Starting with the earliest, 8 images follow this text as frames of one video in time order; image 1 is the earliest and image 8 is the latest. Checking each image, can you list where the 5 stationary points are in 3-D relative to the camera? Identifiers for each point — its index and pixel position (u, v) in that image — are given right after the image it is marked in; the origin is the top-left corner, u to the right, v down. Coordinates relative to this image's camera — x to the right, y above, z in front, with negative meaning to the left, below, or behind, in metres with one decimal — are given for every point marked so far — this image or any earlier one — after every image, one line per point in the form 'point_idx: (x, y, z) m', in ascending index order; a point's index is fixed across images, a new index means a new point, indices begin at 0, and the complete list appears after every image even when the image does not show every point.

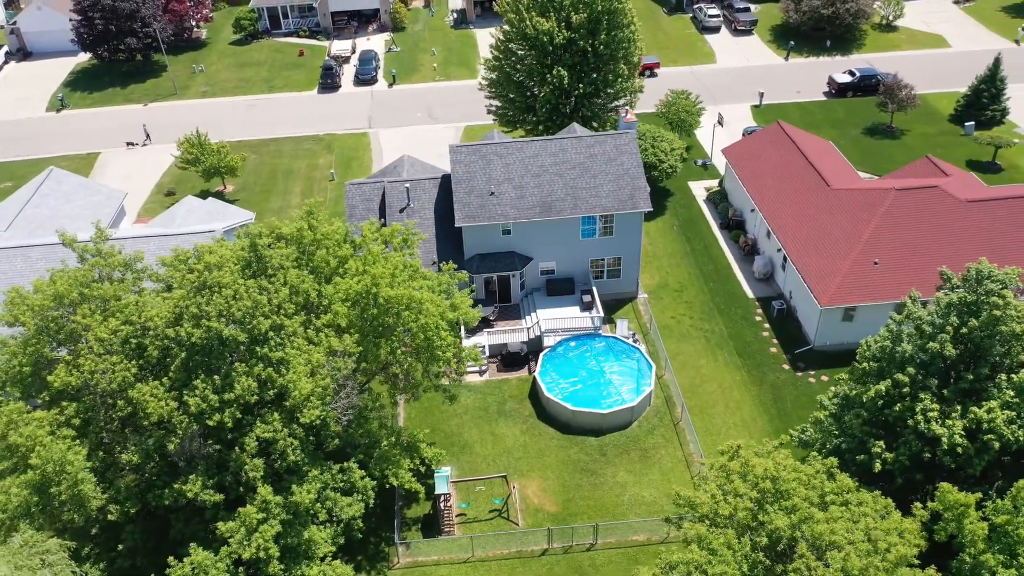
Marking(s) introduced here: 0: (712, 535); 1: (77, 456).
0: (+4.5, -5.5, +18.5) m
1: (-10.5, -4.1, +19.7) m
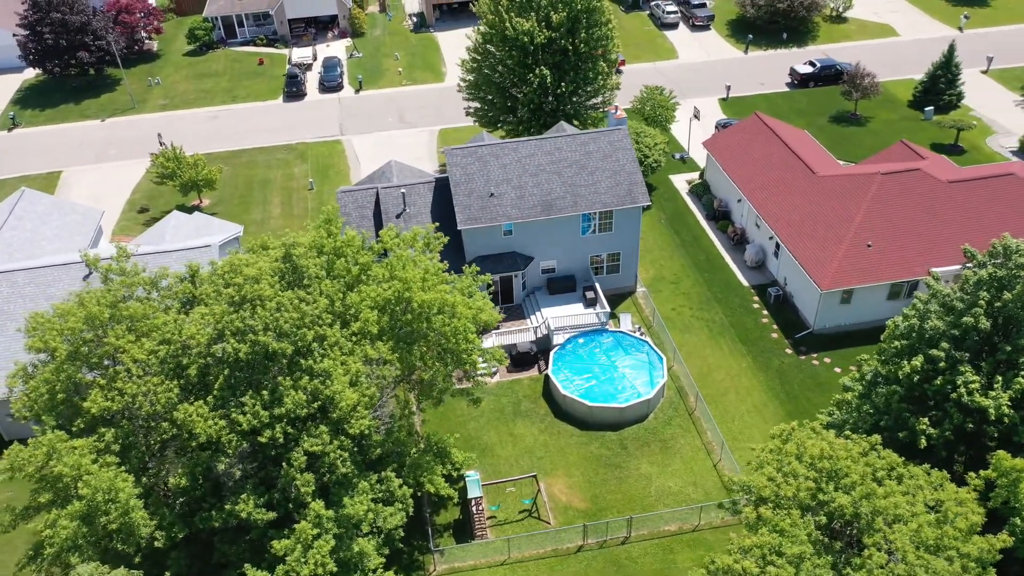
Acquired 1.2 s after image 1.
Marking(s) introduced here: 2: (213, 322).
0: (+6.1, -5.2, +18.8) m
1: (-9.0, -4.5, +19.0) m
2: (-7.3, -0.9, +20.1) m
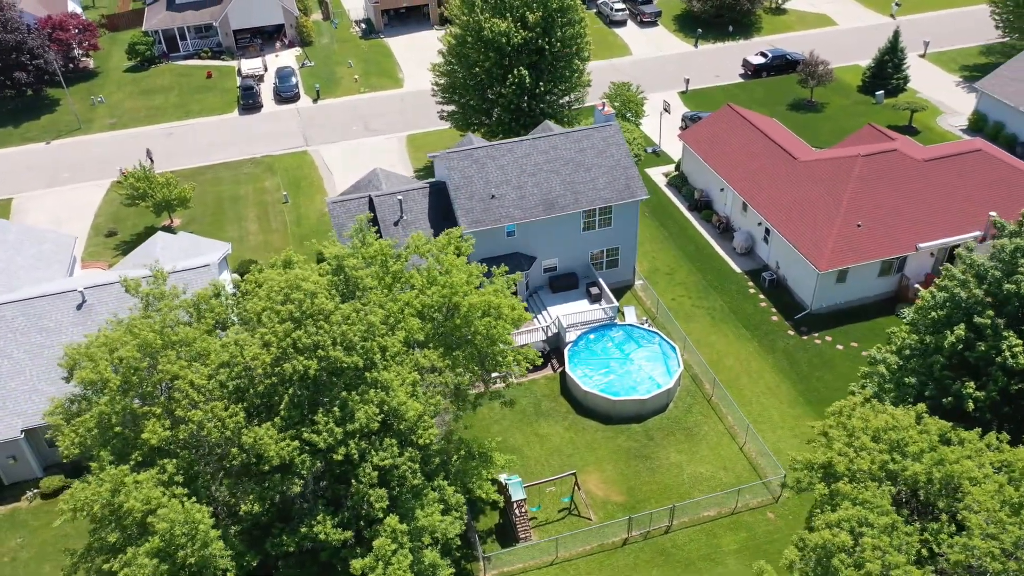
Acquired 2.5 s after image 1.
0: (+8.2, -4.7, +19.3) m
1: (-6.9, -5.0, +18.1) m
2: (-5.5, -1.3, +19.4) m
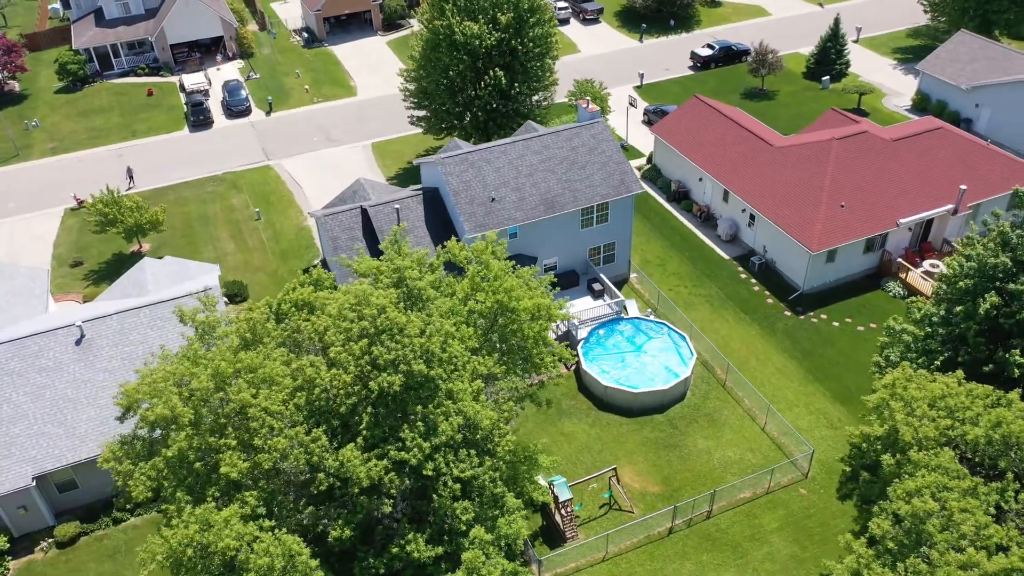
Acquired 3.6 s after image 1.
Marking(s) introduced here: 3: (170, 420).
0: (+10.2, -4.1, +20.1) m
1: (-4.6, -5.5, +17.5) m
2: (-3.6, -1.6, +18.9) m
3: (-7.7, -3.0, +18.4) m
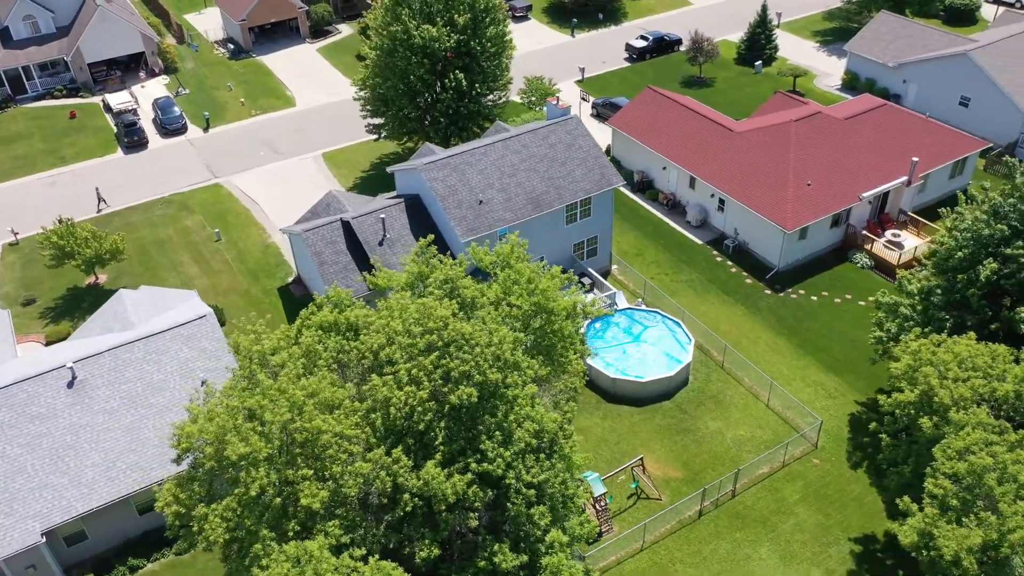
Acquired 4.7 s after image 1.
0: (+11.8, -3.3, +21.3) m
1: (-2.5, -5.9, +17.0) m
2: (-2.0, -2.0, +18.5) m
3: (-5.8, -3.6, +17.5) m
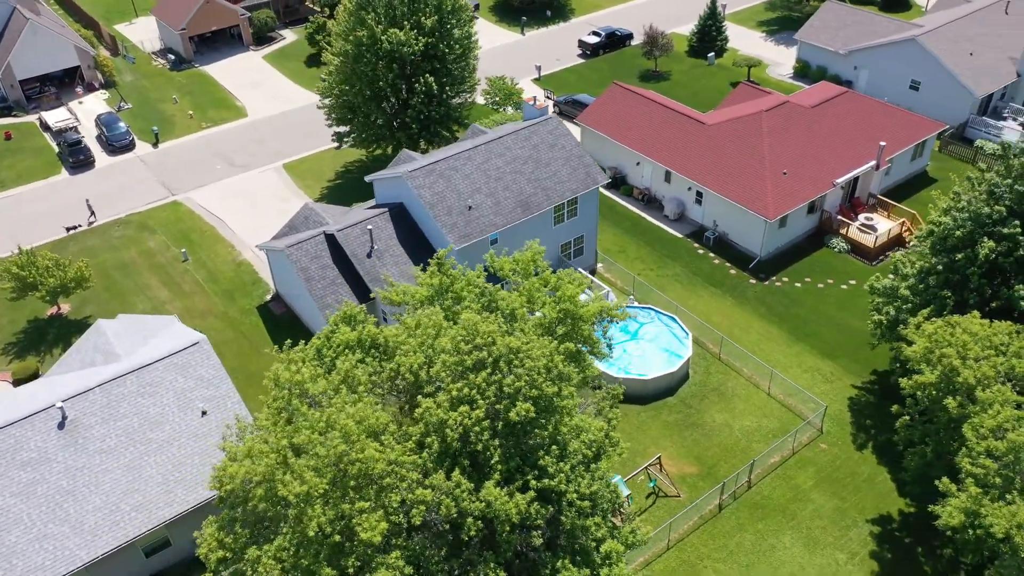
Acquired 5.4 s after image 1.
0: (+12.8, -2.8, +21.8) m
1: (-0.9, -6.2, +16.4) m
2: (-0.8, -2.3, +17.9) m
3: (-4.4, -4.2, +16.6) m
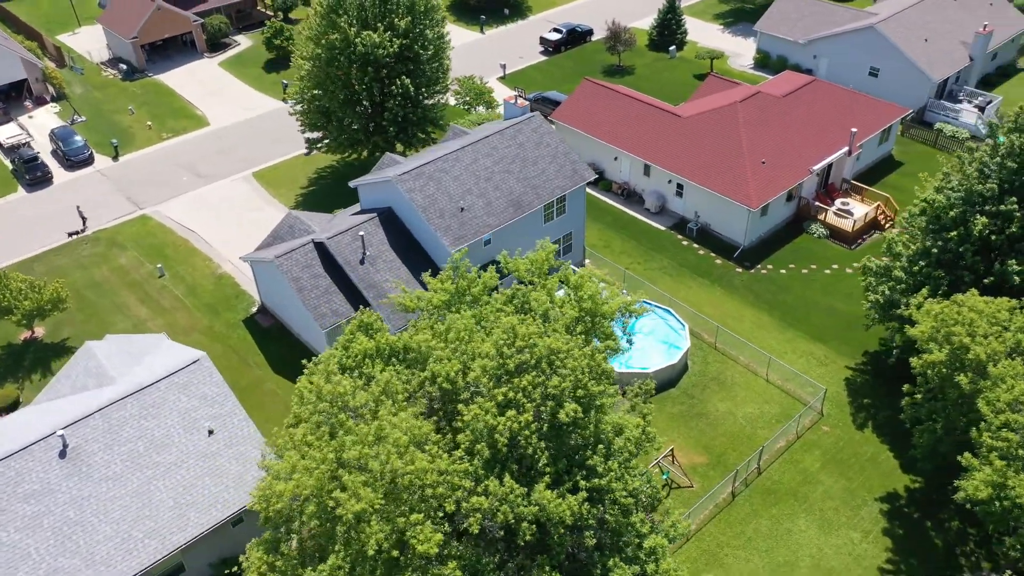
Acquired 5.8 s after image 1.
0: (+13.5, -2.2, +22.5) m
1: (+0.4, -6.3, +16.2) m
2: (+0.2, -2.3, +17.7) m
3: (-3.2, -4.4, +16.2) m
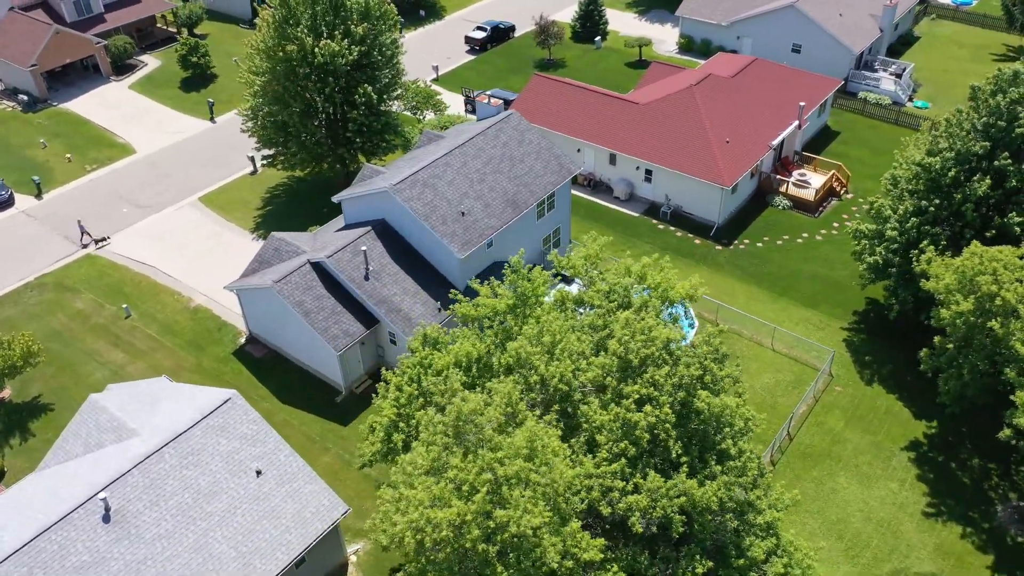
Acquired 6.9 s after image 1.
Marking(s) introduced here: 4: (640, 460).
0: (+15.5, -0.7, +24.2) m
1: (+3.8, -6.1, +16.2) m
2: (+3.0, -2.2, +17.6) m
3: (0.0, -4.6, +15.7) m
4: (+2.7, -3.7, +17.4) m
